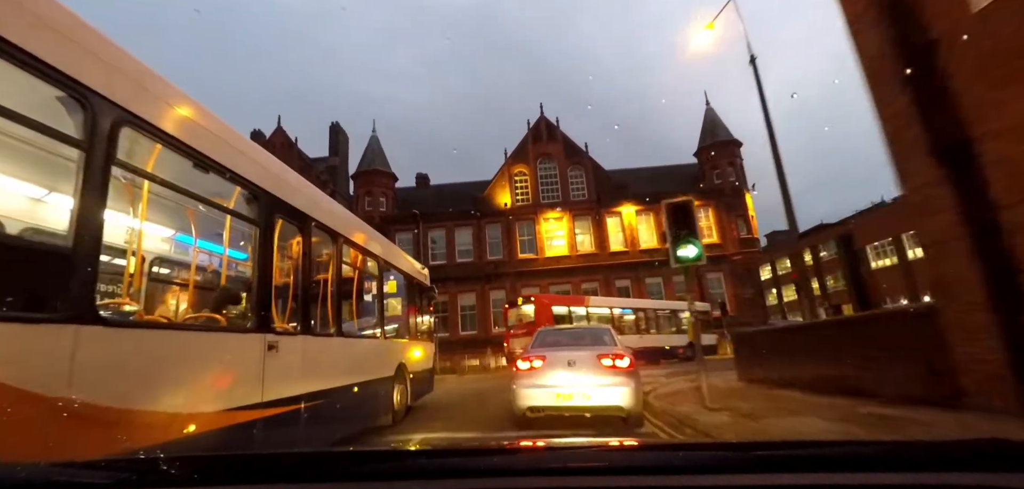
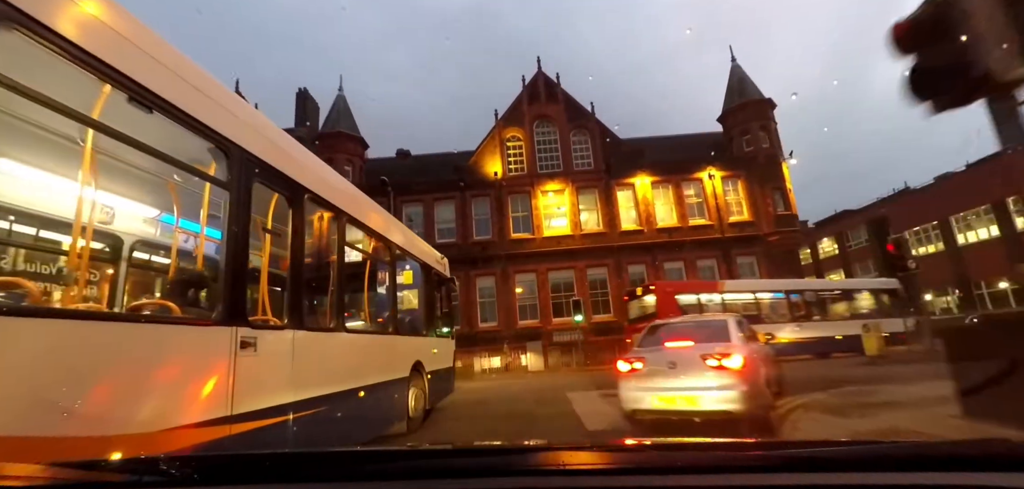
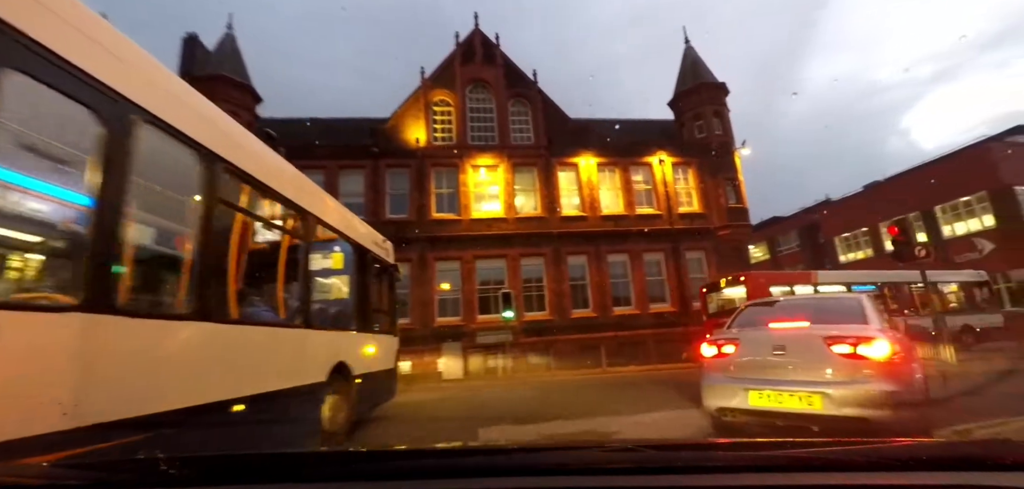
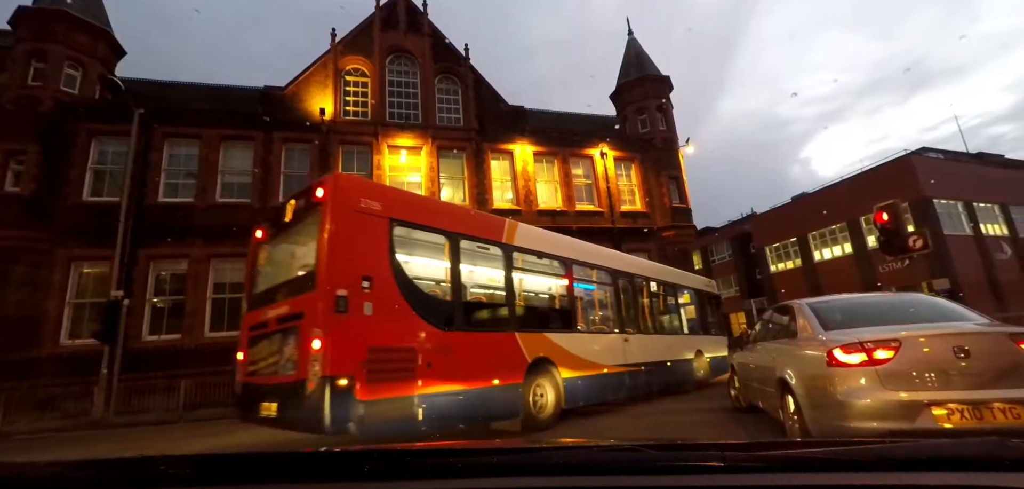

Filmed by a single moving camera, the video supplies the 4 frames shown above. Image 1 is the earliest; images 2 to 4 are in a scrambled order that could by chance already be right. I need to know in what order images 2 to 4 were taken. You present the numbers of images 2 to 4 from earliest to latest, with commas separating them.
2, 3, 4
